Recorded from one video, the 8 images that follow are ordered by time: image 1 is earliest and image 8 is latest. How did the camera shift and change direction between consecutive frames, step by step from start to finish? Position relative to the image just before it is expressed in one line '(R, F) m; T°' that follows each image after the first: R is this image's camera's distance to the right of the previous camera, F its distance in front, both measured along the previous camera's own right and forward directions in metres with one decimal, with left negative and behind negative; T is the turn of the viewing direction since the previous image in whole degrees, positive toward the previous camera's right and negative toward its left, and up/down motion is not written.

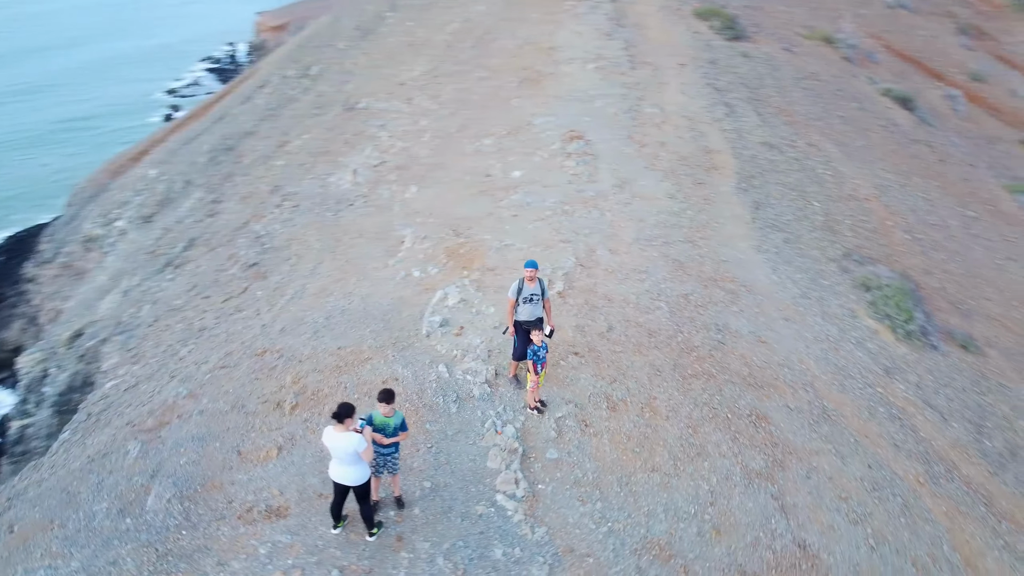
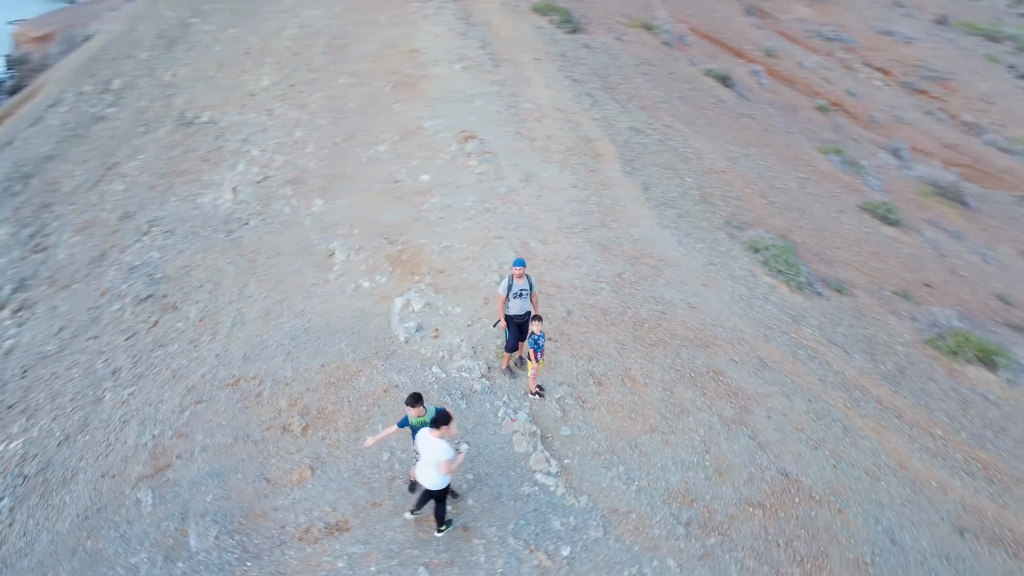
(-1.5, -0.3) m; +13°
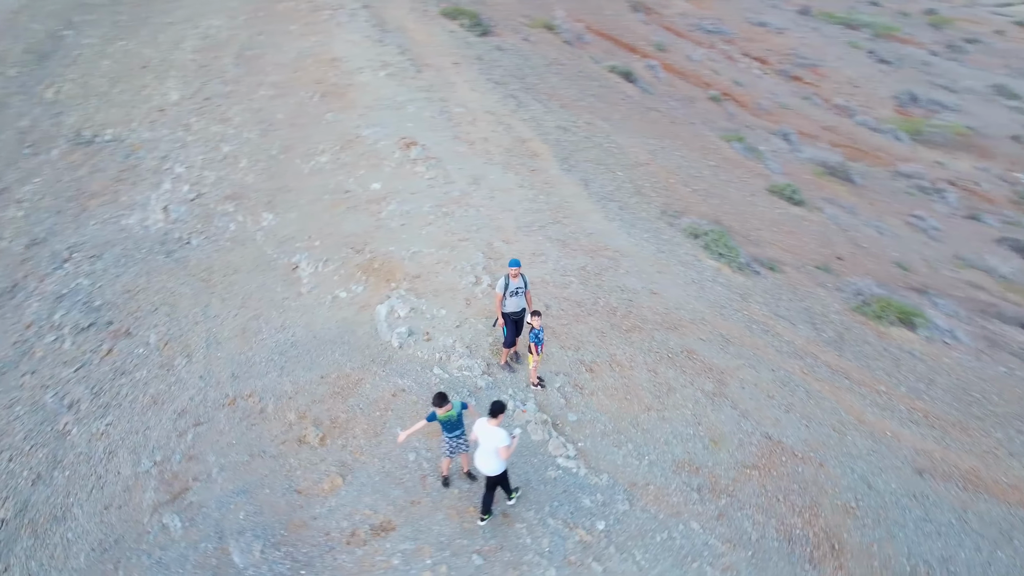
(-1.0, -0.3) m; +8°
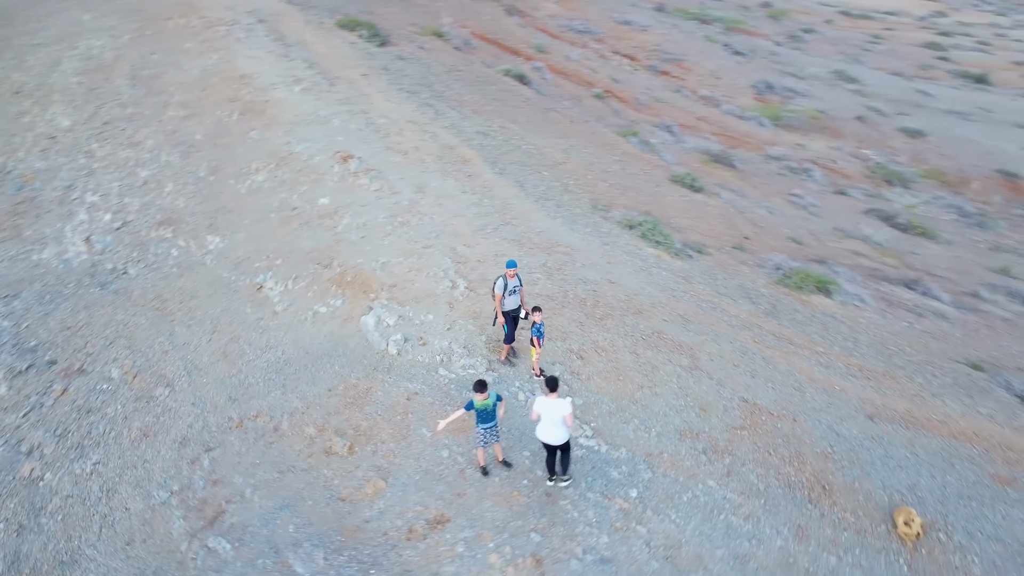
(-1.2, -0.4) m; +9°
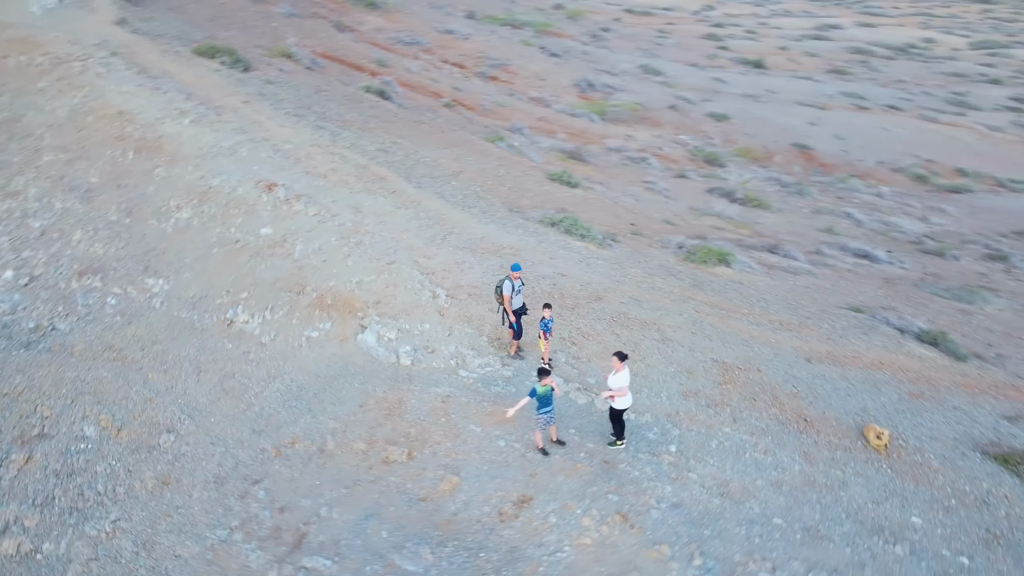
(-2.0, -0.5) m; +13°
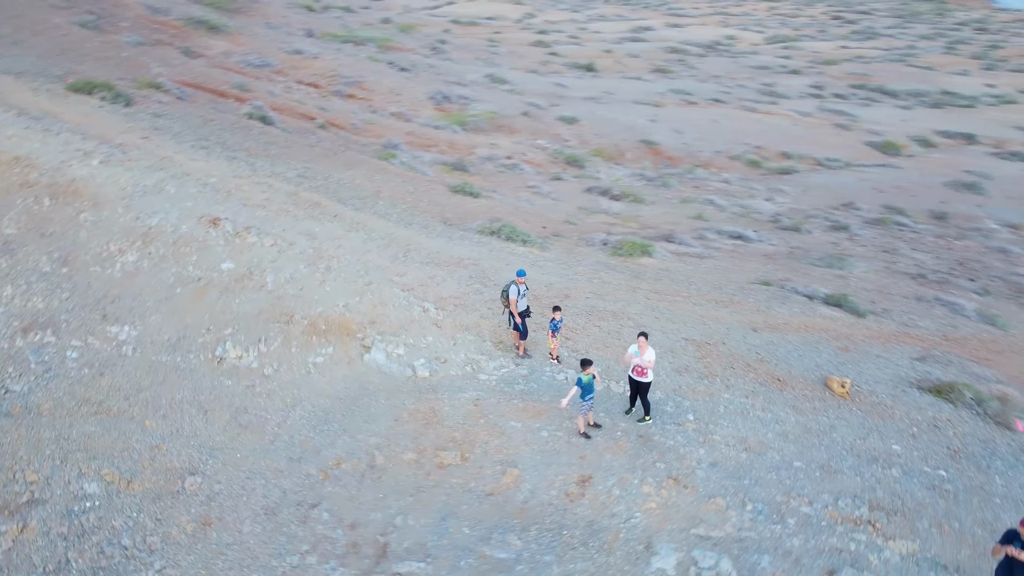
(-1.9, -0.5) m; +11°
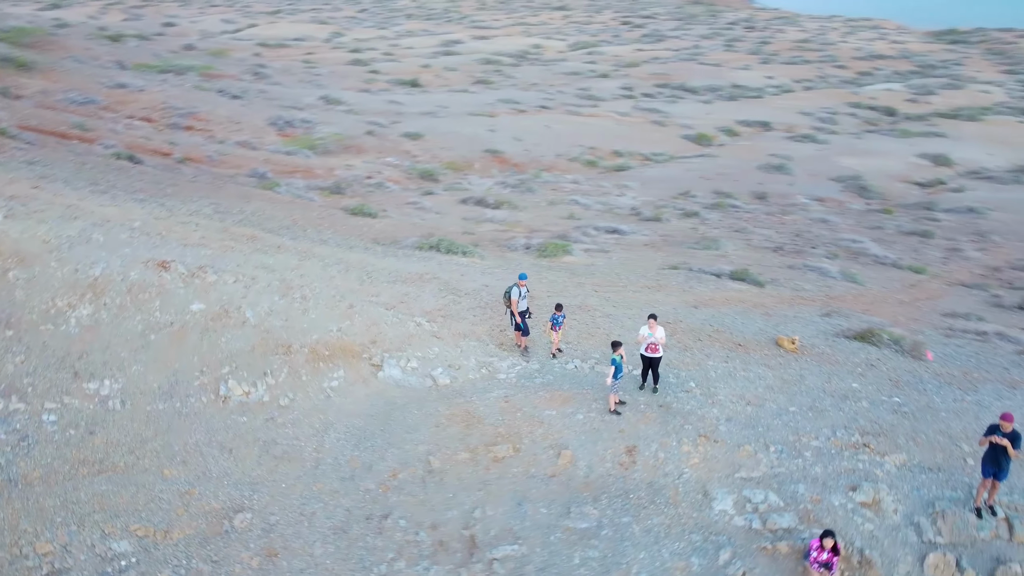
(-2.3, -0.6) m; +13°
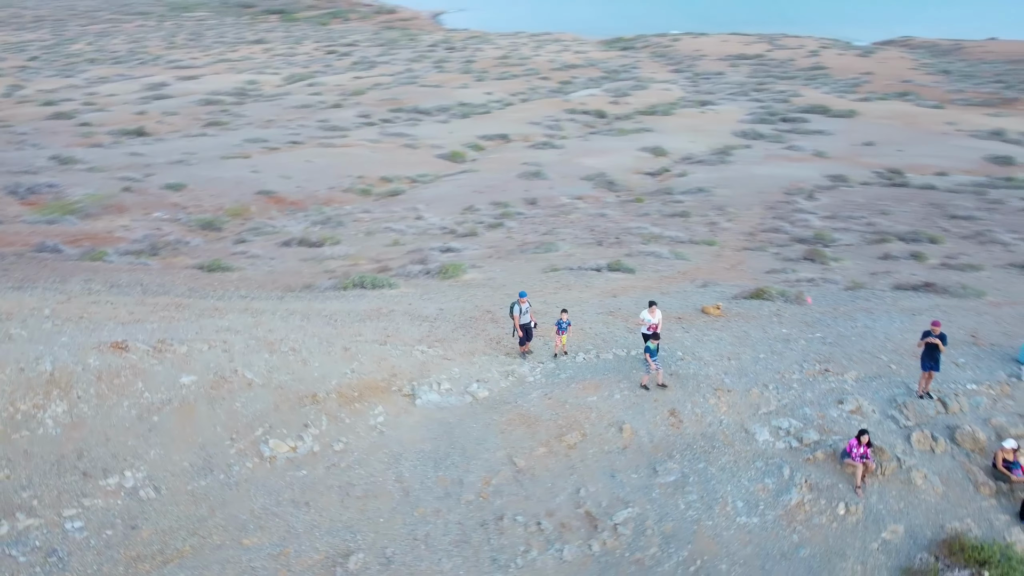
(-3.8, -0.5) m; +19°
